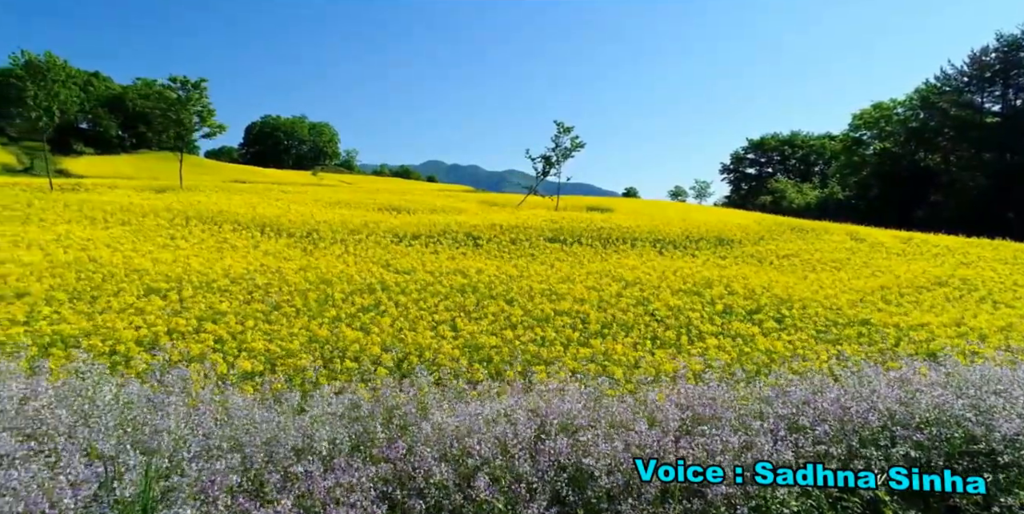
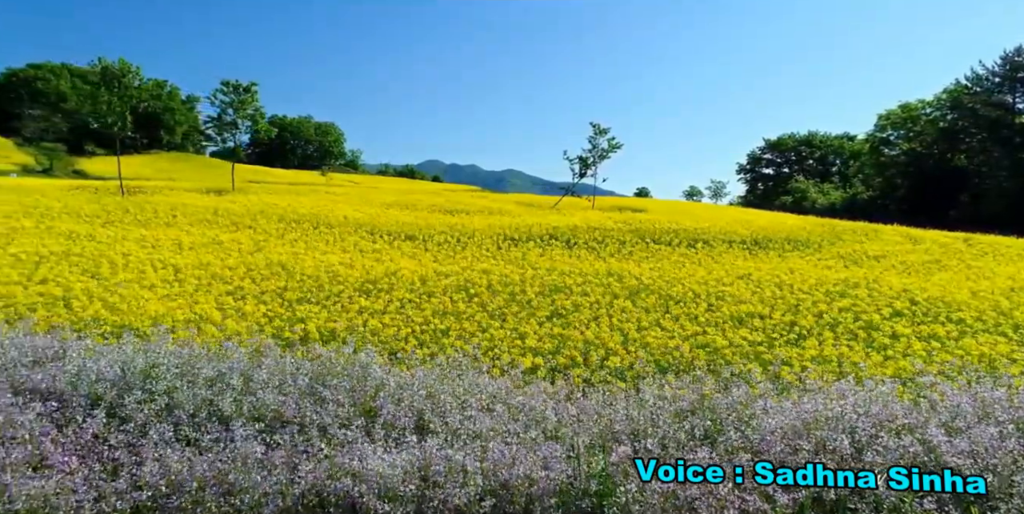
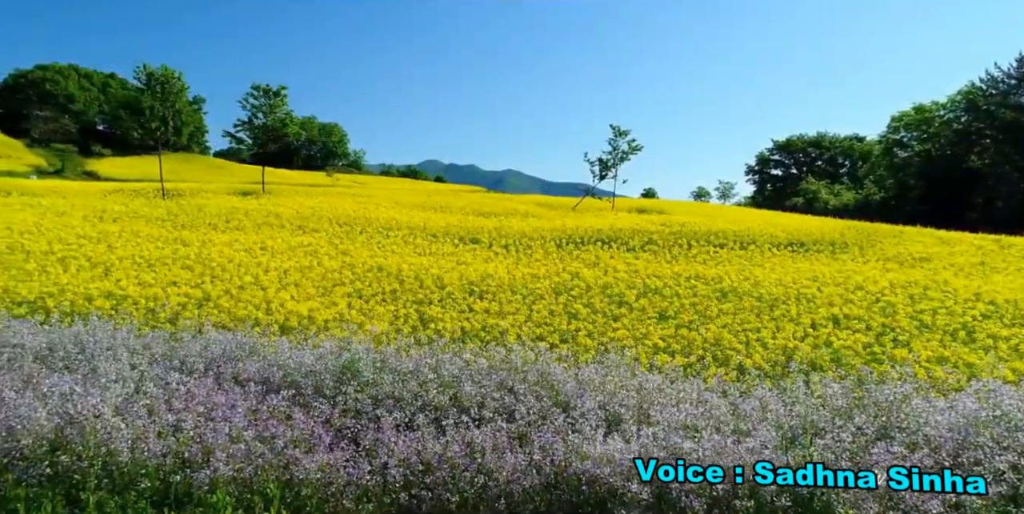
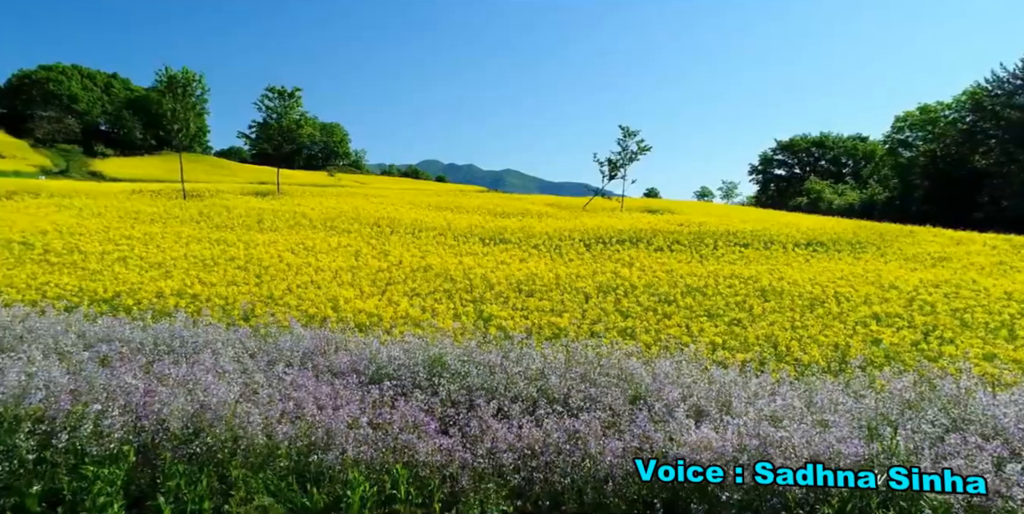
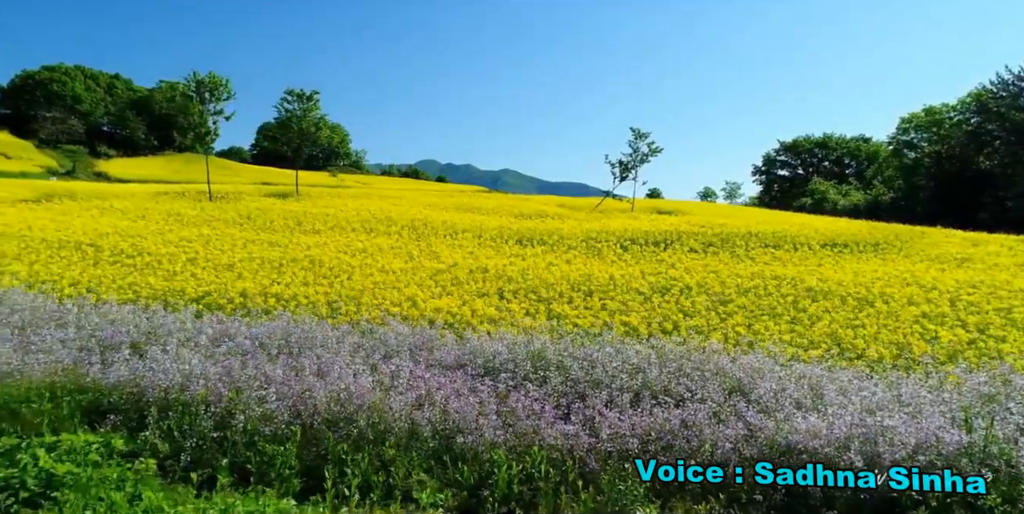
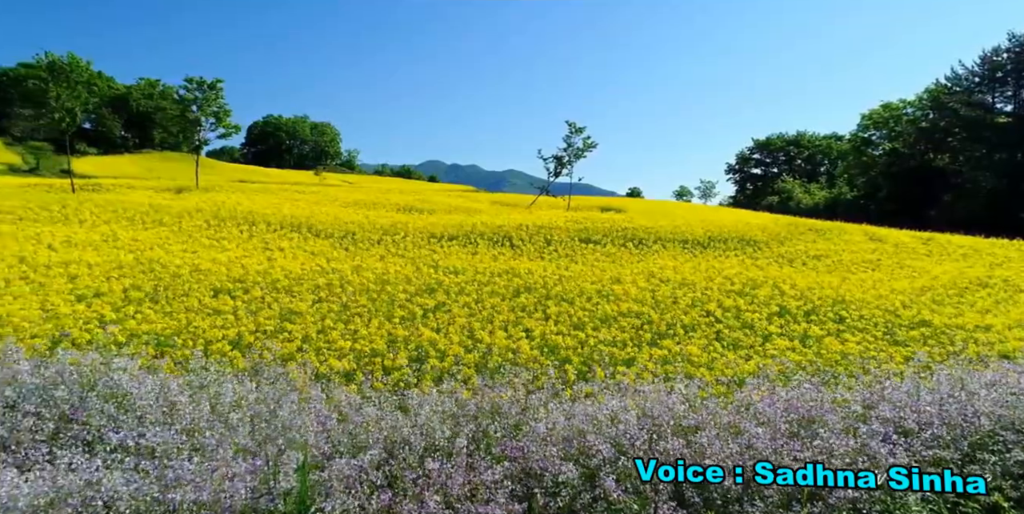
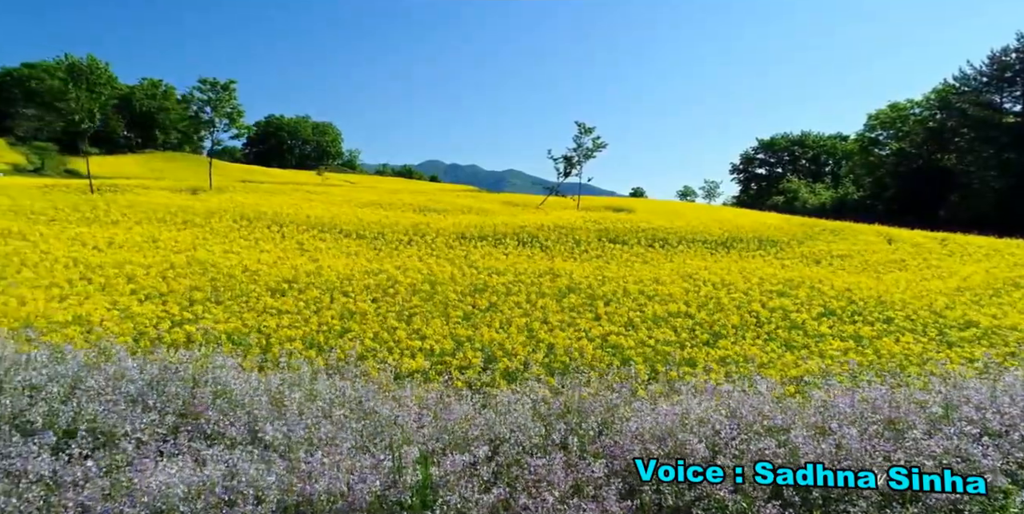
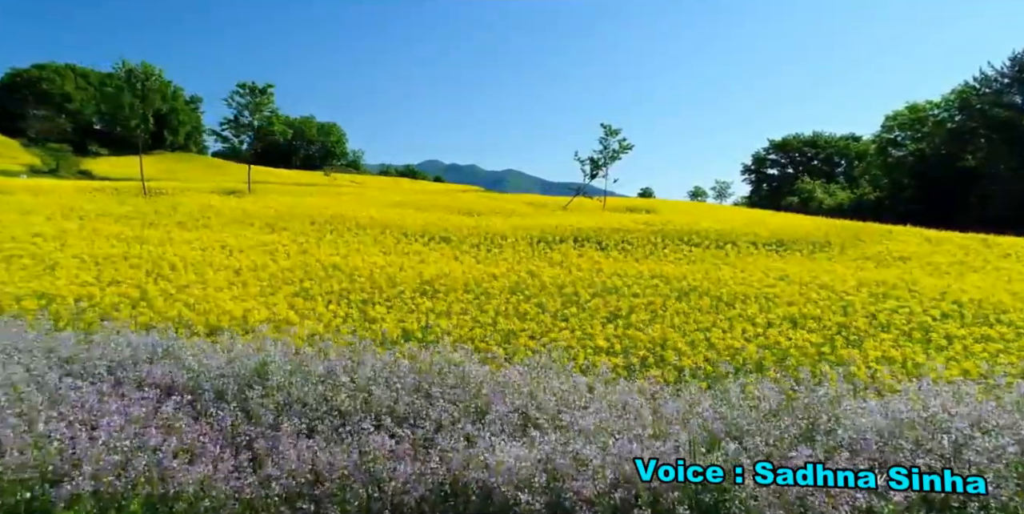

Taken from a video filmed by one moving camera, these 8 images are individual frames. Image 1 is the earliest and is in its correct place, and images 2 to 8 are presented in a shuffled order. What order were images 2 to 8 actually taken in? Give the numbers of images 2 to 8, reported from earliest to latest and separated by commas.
6, 7, 2, 8, 3, 4, 5
